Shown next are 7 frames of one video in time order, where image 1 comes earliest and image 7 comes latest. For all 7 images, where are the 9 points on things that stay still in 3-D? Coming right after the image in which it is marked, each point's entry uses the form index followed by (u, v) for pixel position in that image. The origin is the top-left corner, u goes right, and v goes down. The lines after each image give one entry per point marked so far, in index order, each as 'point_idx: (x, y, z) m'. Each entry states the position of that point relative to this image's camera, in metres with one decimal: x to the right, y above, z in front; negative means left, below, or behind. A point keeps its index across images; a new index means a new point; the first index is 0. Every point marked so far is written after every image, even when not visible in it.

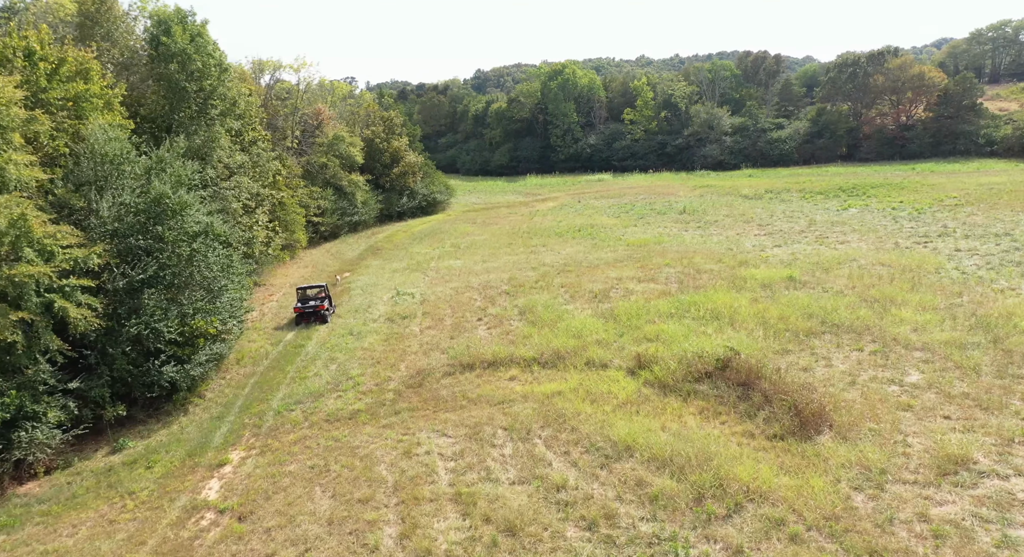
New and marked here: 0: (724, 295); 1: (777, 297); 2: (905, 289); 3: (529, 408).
0: (+5.9, -0.5, +18.7) m
1: (+7.3, -0.5, +18.5) m
2: (+11.3, -0.4, +19.0) m
3: (+0.3, -2.3, +11.9) m
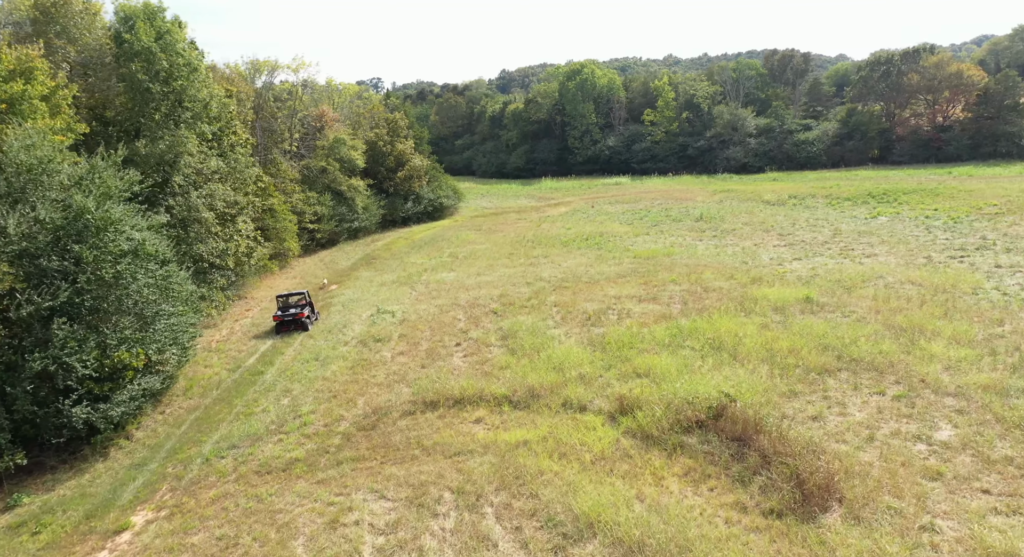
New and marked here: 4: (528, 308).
0: (+5.5, -1.1, +16.9) m
1: (+6.9, -1.1, +16.6) m
2: (+10.8, -1.0, +17.0) m
3: (-0.4, -2.9, +10.2) m
4: (+0.5, -0.9, +19.7) m
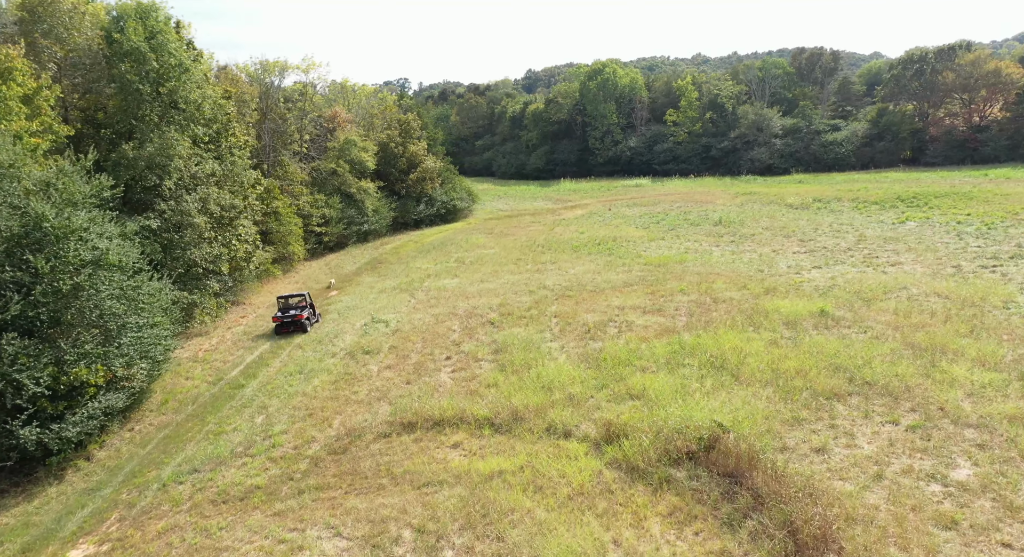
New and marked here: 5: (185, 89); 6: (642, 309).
0: (+5.4, -1.4, +15.9) m
1: (+6.7, -1.5, +15.5) m
2: (+10.7, -1.4, +15.8) m
3: (-0.8, -3.1, +9.5) m
4: (+0.4, -1.1, +18.9) m
5: (-9.3, +5.4, +18.7) m
6: (+3.8, -0.9, +19.2) m
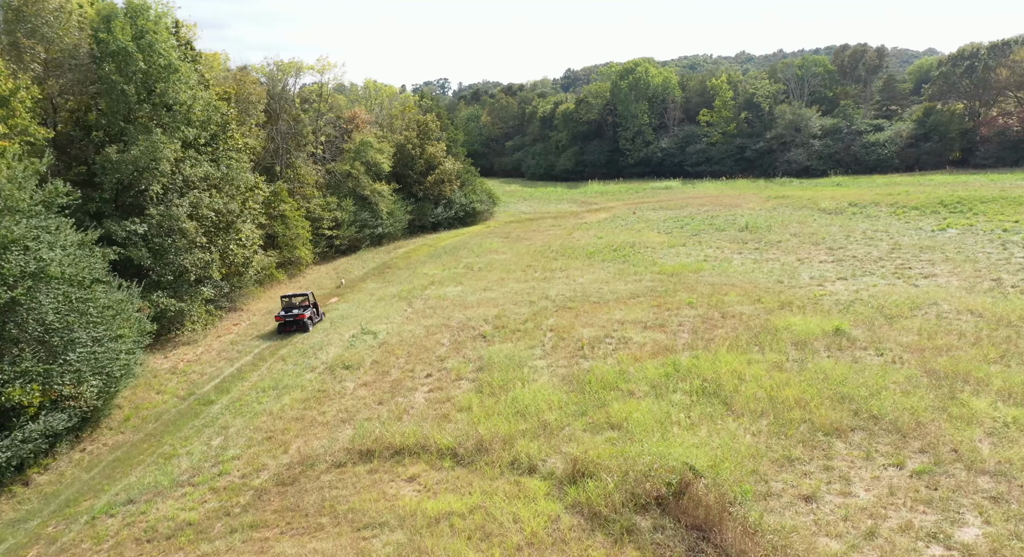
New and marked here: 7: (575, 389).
0: (+5.0, -1.8, +14.7) m
1: (+6.3, -1.9, +14.3) m
2: (+10.3, -1.8, +14.4) m
3: (-1.5, -3.4, +8.6) m
4: (+0.2, -1.5, +18.0) m
5: (-9.4, +5.2, +18.3) m
6: (+3.6, -1.2, +18.1) m
7: (+1.3, -2.2, +13.4) m
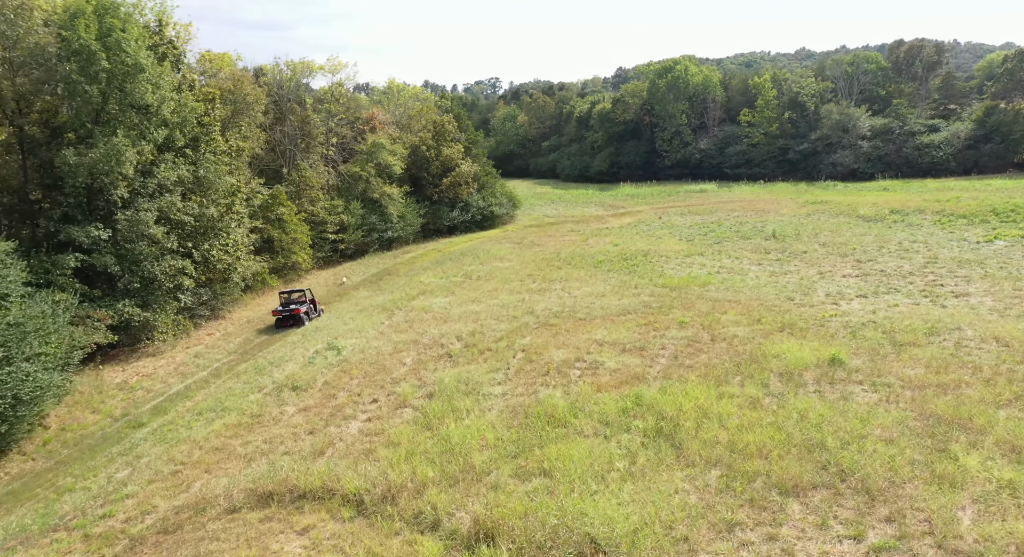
0: (+3.9, -2.3, +13.3) m
1: (+5.3, -2.4, +12.8) m
2: (+9.2, -2.4, +12.5) m
3: (-3.0, -3.8, +7.7) m
4: (-0.6, -1.9, +16.9) m
5: (-10.0, +5.0, +17.8) m
6: (+2.8, -1.7, +16.8) m
7: (+0.1, -2.7, +12.2) m
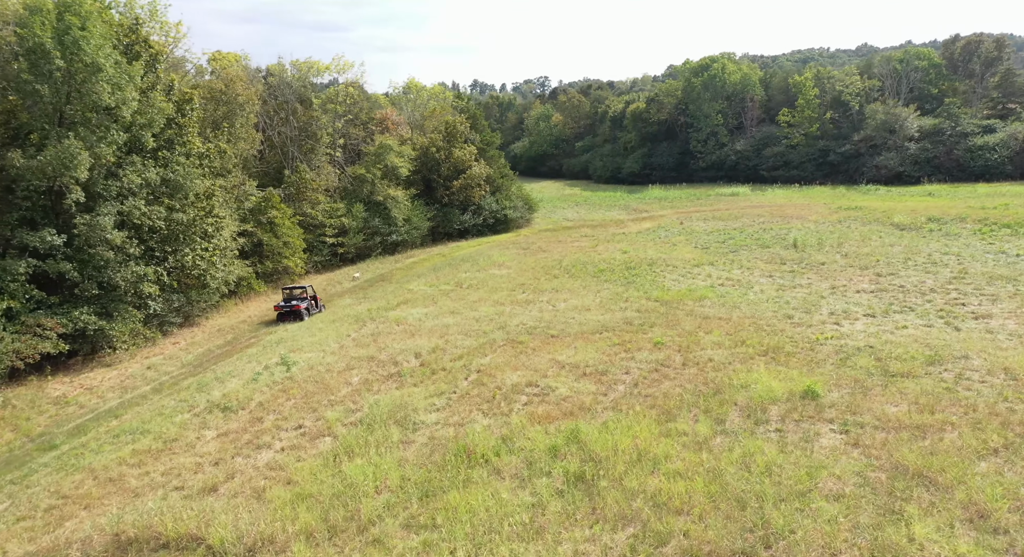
0: (+2.6, -2.7, +12.0) m
1: (+3.9, -2.9, +11.4) m
2: (+7.8, -2.9, +11.0) m
3: (-4.8, -4.2, +6.9) m
4: (-1.7, -2.3, +15.9) m
5: (-10.9, +4.7, +17.5) m
6: (+1.7, -2.1, +15.6) m
7: (-1.3, -3.1, +11.3) m
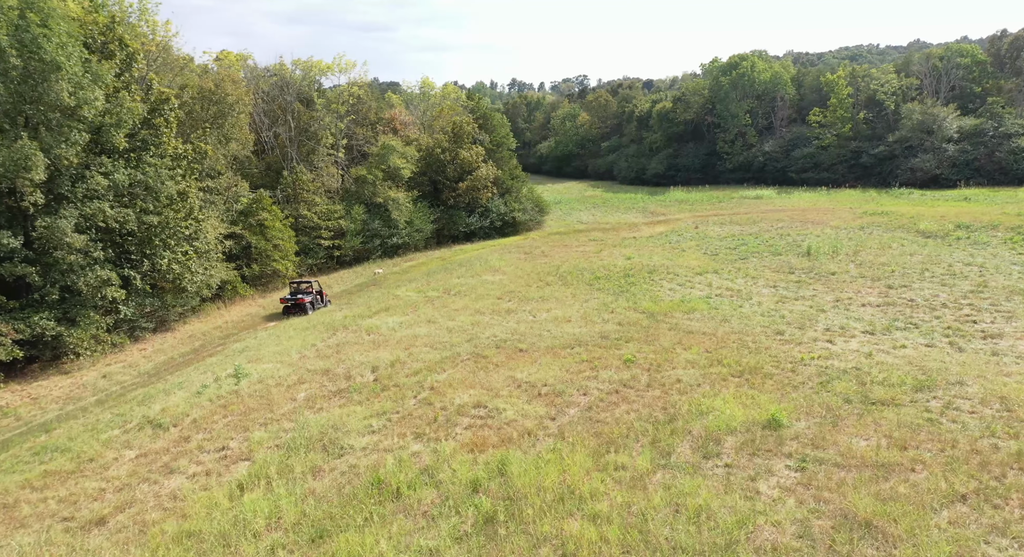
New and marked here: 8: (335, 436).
0: (+1.3, -3.0, +11.1) m
1: (+2.6, -3.2, +10.5) m
2: (+6.4, -3.3, +9.8) m
3: (-6.3, -4.4, +6.4) m
4: (-2.7, -2.5, +15.2) m
5: (-11.8, +4.6, +17.3) m
6: (+0.6, -2.5, +14.7) m
7: (-2.6, -3.4, +10.6) m
8: (-3.3, -3.0, +12.4) m
